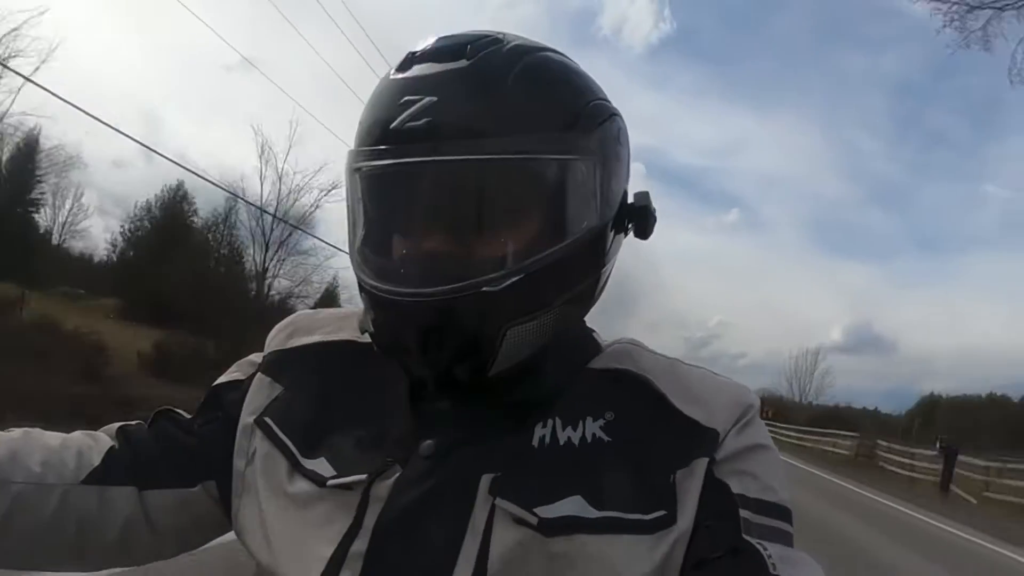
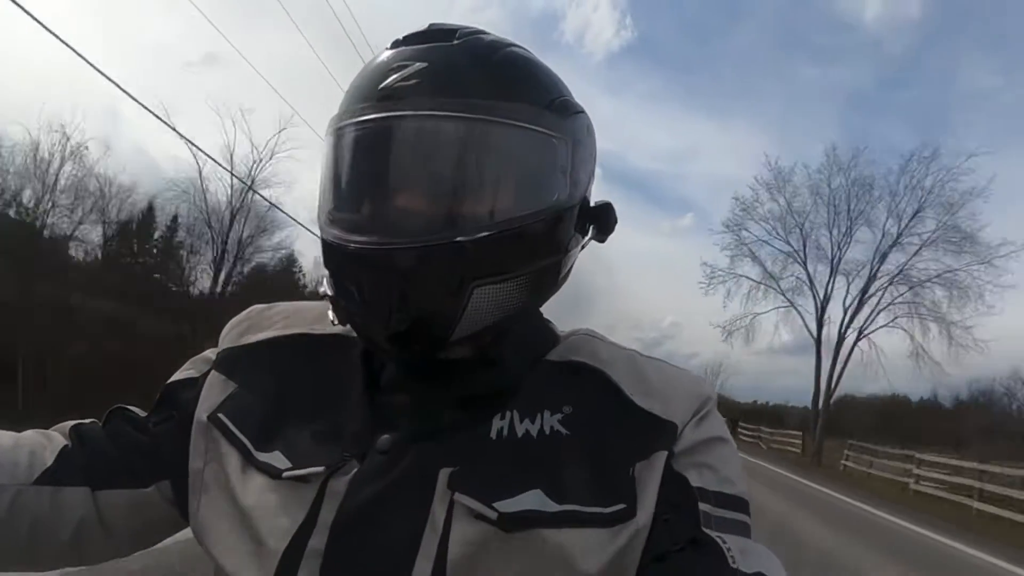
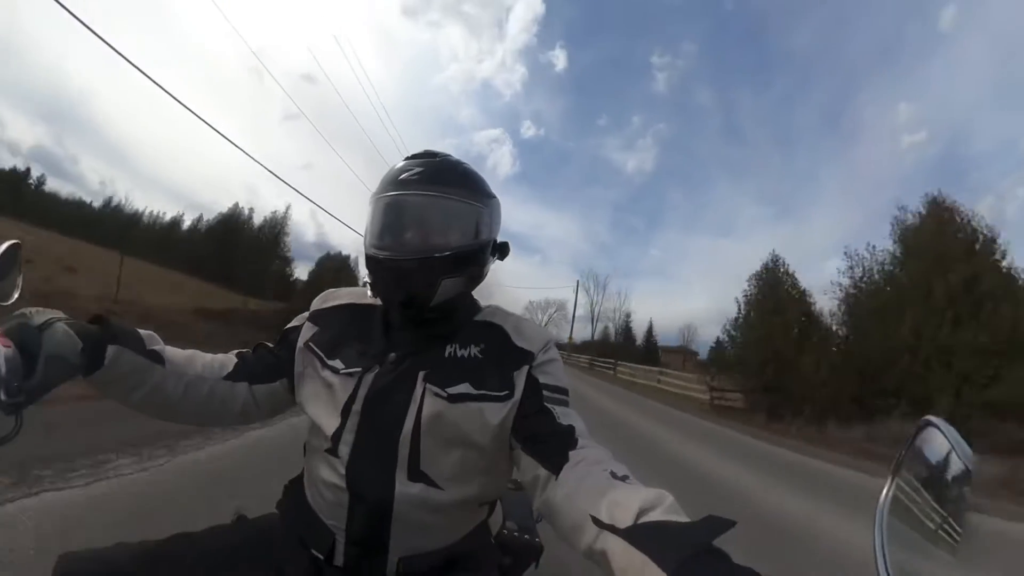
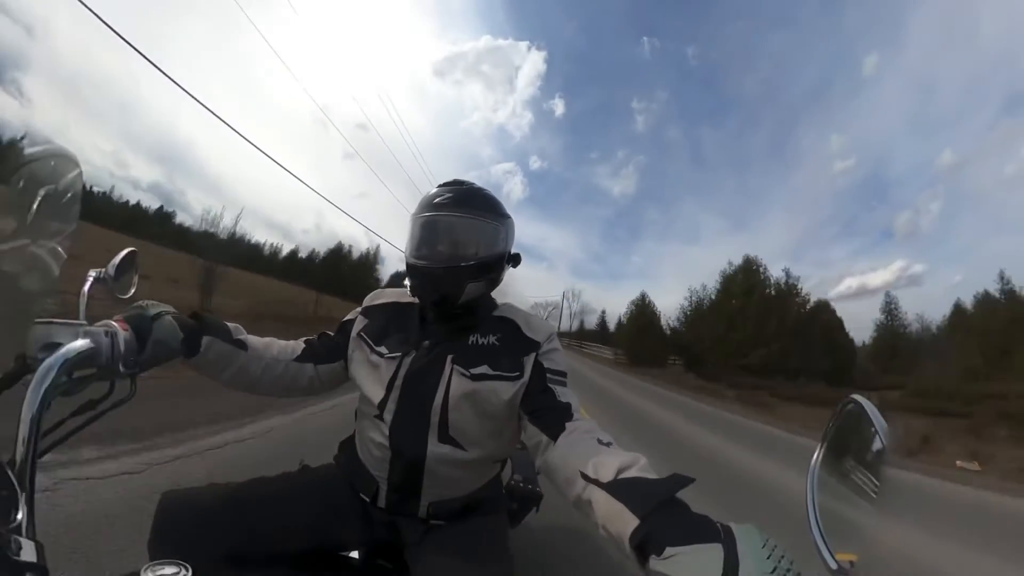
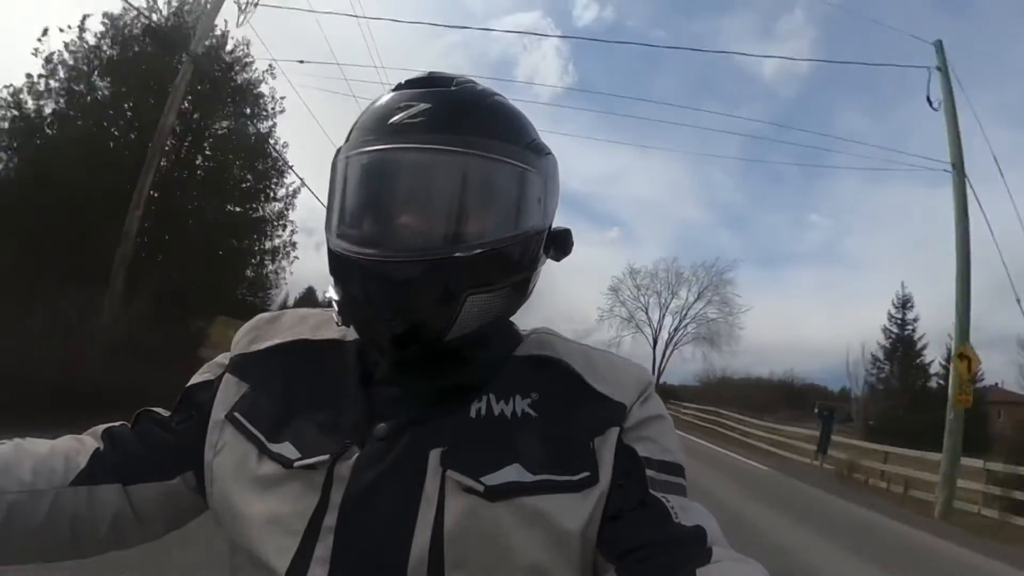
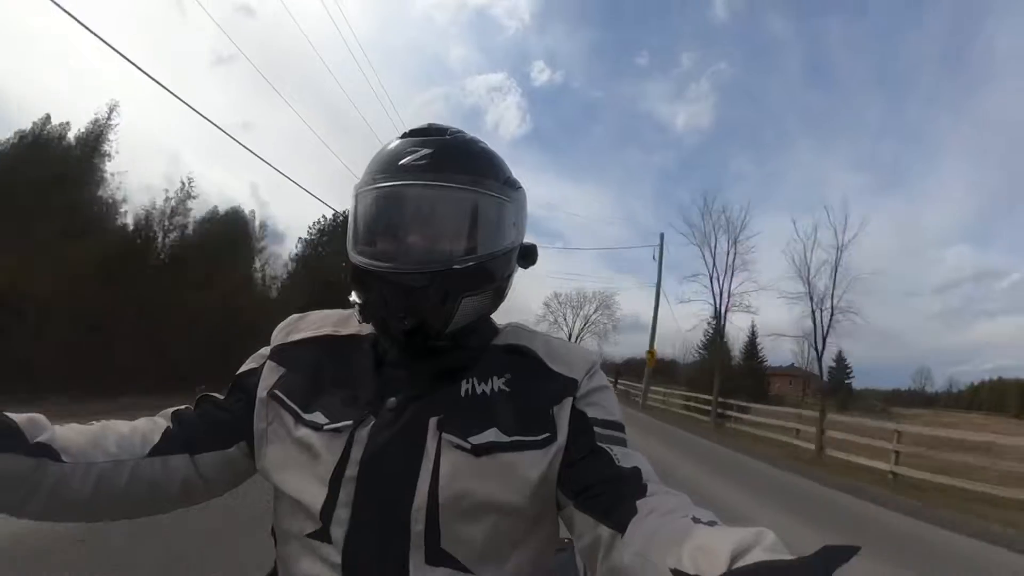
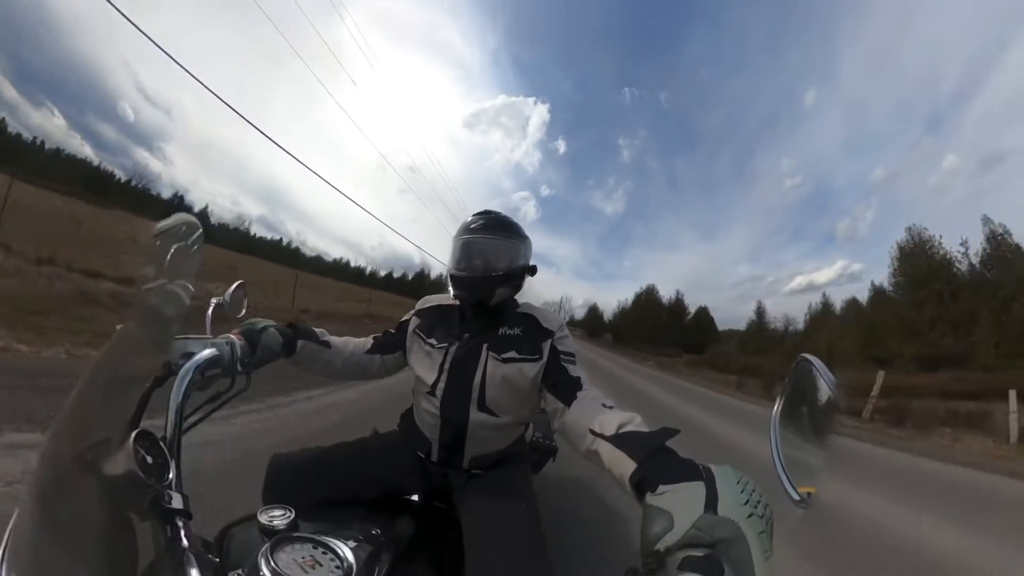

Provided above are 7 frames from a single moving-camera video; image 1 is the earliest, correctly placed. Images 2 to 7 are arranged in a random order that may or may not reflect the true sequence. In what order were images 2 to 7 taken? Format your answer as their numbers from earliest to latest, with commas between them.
2, 5, 6, 3, 4, 7
